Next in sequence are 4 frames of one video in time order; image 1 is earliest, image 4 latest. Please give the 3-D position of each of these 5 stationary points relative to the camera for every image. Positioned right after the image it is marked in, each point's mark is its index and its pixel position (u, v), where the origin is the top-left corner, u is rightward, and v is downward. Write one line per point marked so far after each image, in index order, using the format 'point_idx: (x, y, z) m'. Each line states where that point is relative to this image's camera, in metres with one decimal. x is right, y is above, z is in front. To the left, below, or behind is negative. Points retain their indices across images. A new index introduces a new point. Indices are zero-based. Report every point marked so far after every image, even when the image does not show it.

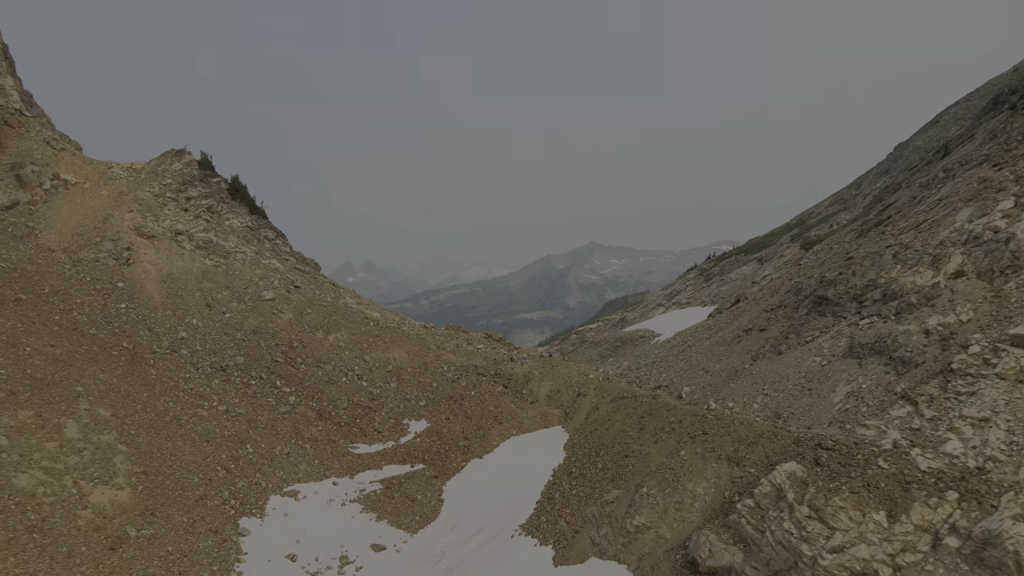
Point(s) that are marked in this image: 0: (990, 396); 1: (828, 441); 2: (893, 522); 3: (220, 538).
0: (+15.1, -3.5, +15.2) m
1: (+10.8, -5.3, +16.4) m
2: (+10.6, -6.5, +13.3) m
3: (-12.0, -10.2, +19.5) m
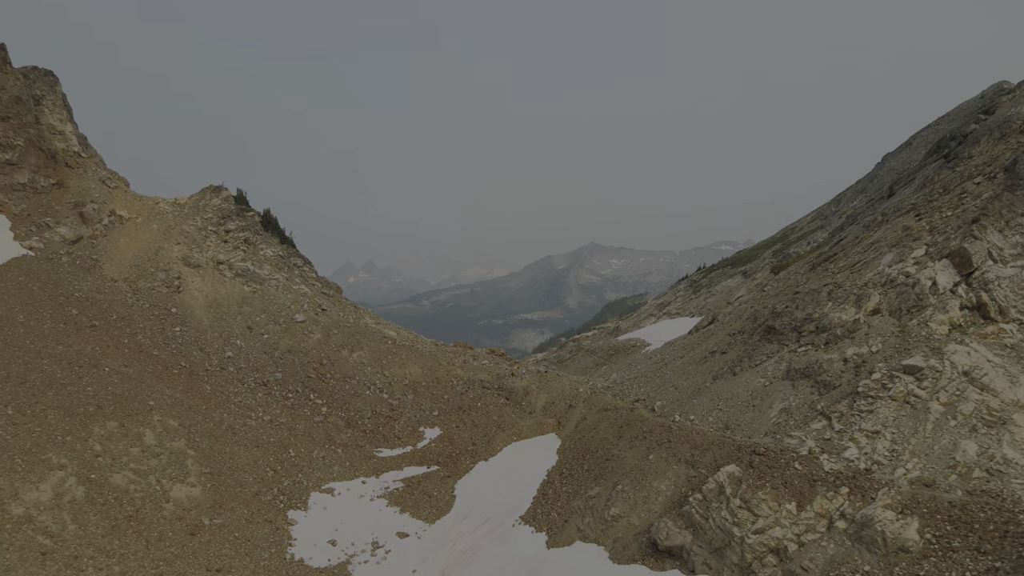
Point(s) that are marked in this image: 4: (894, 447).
0: (+15.2, -5.1, +19.5) m
1: (+10.8, -7.0, +20.7) m
2: (+10.7, -8.2, +17.6) m
3: (-11.9, -12.0, +23.8) m
4: (+14.7, -6.1, +18.3) m
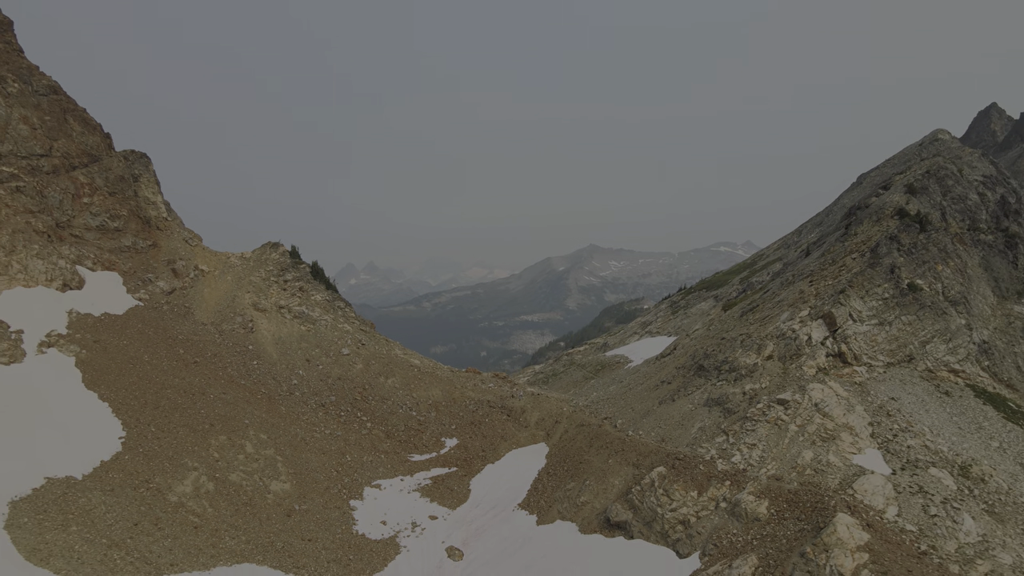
0: (+15.2, -8.7, +28.9) m
1: (+10.8, -10.6, +30.1) m
2: (+10.7, -11.8, +27.0) m
3: (-11.9, -15.6, +33.3) m
4: (+14.7, -9.7, +27.8) m
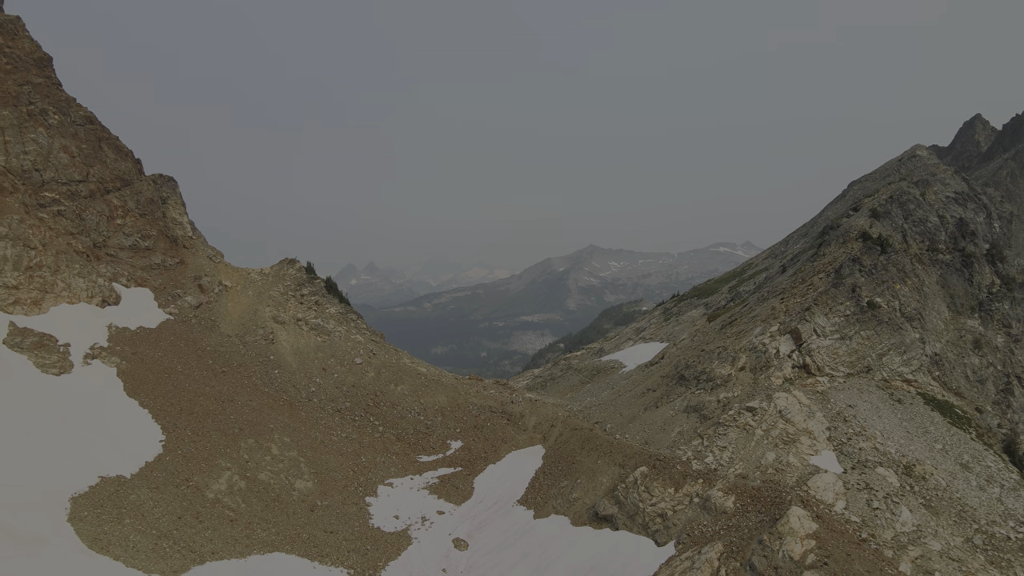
0: (+15.1, -10.2, +32.7) m
1: (+10.8, -12.0, +33.9) m
2: (+10.6, -13.2, +30.8) m
3: (-12.0, -17.1, +37.1) m
4: (+14.6, -11.1, +31.5) m
